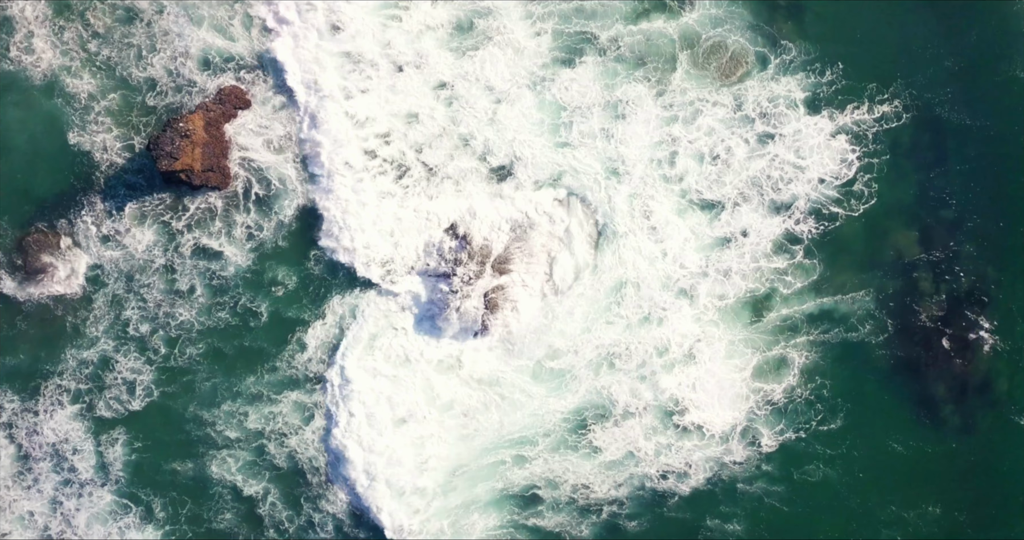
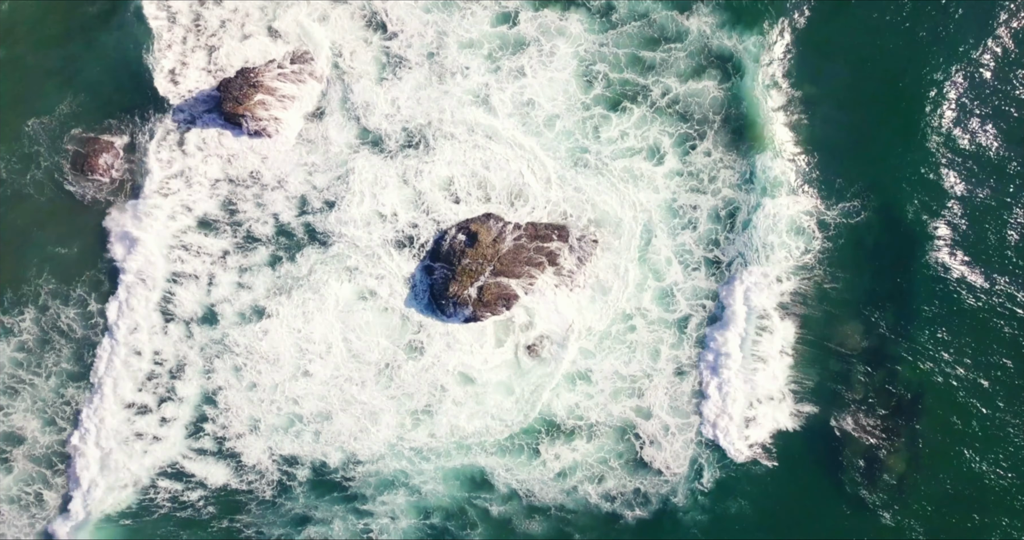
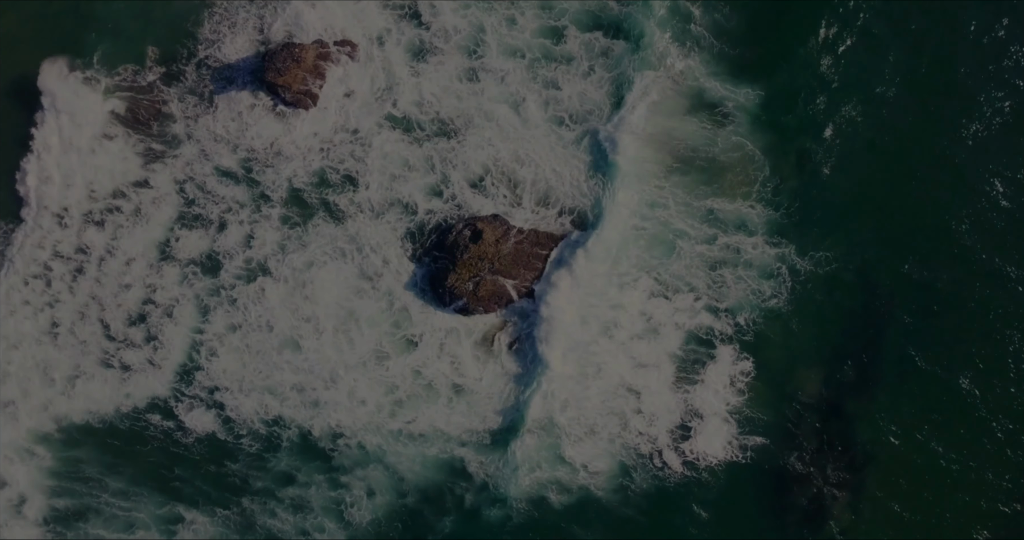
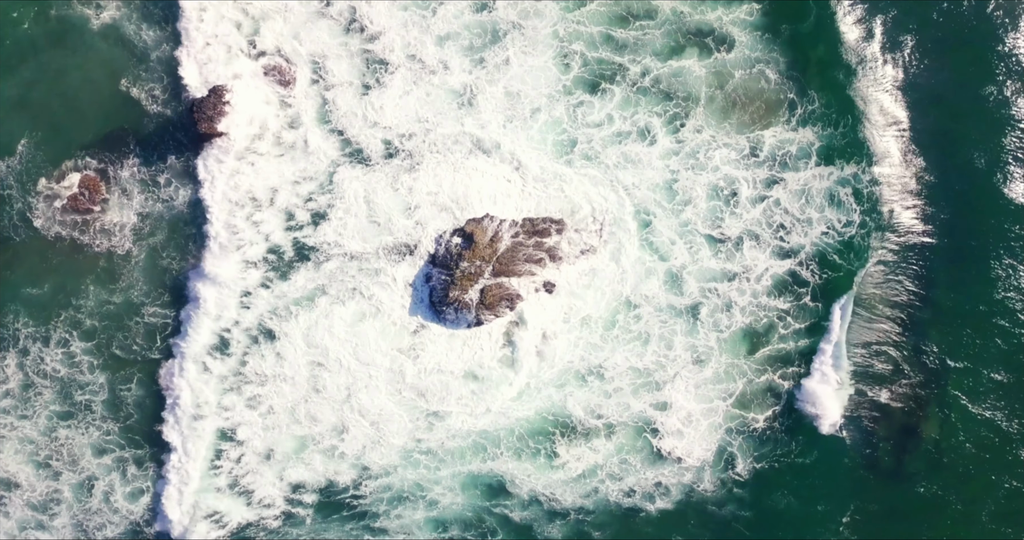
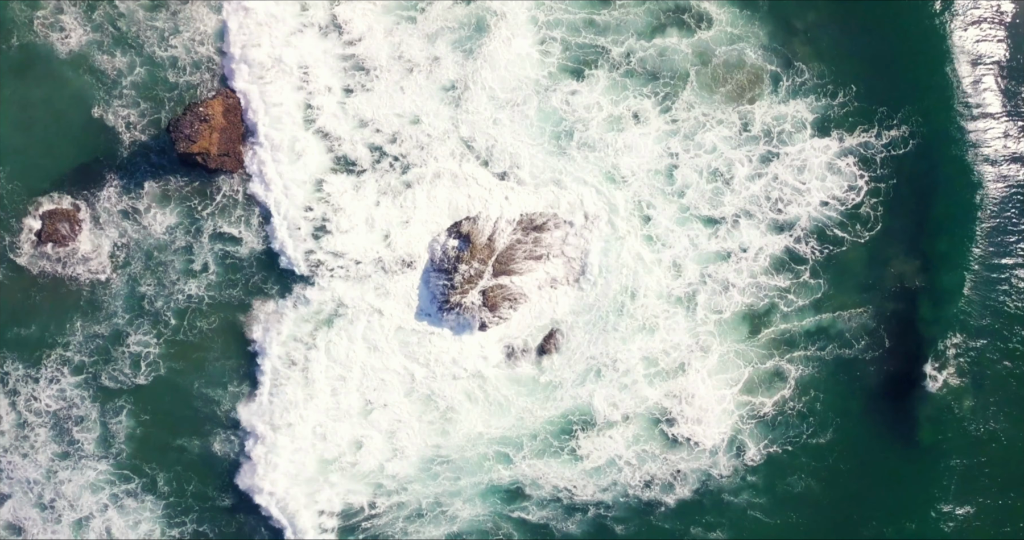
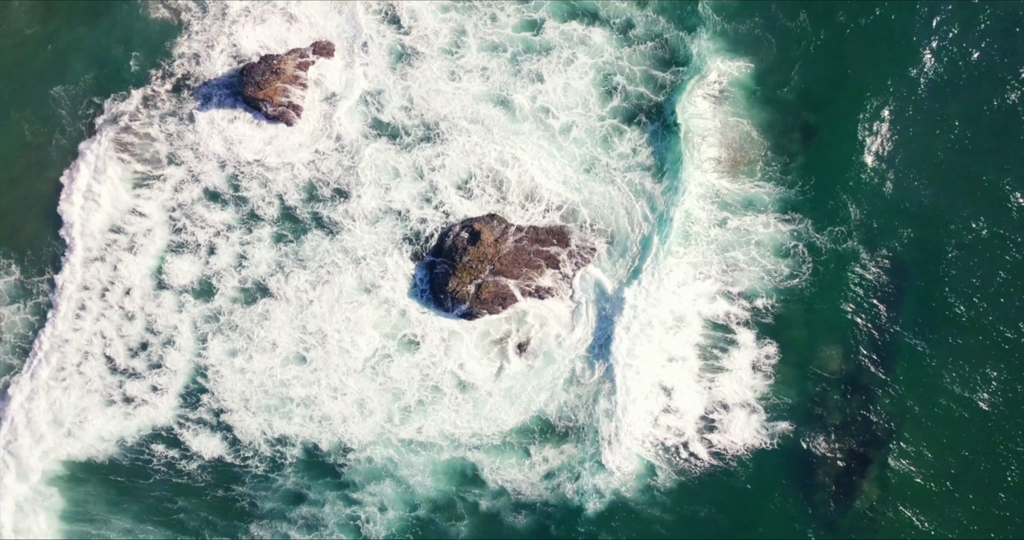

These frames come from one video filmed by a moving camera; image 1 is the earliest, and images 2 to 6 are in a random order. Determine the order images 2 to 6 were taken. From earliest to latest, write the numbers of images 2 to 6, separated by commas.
5, 4, 2, 6, 3
